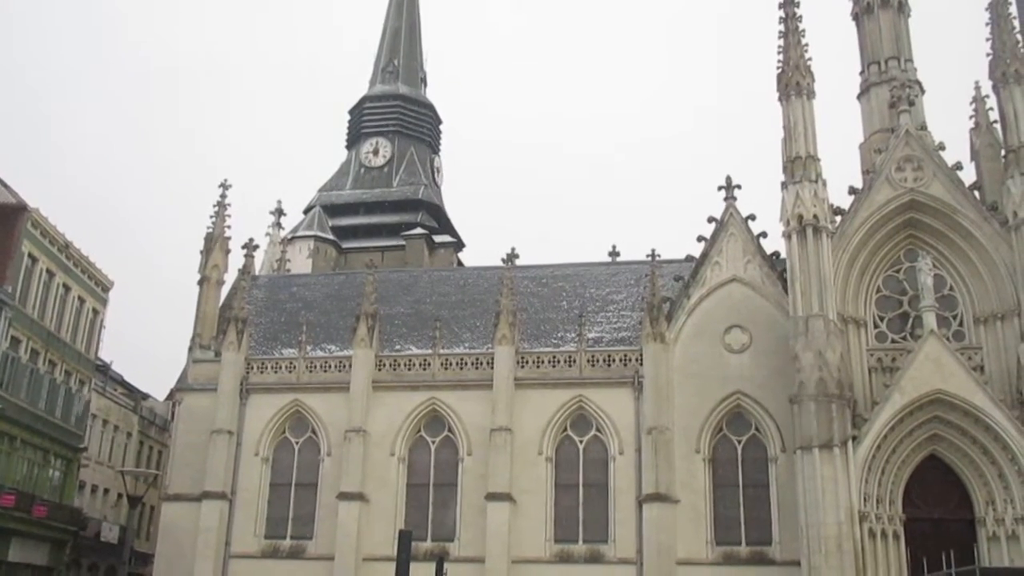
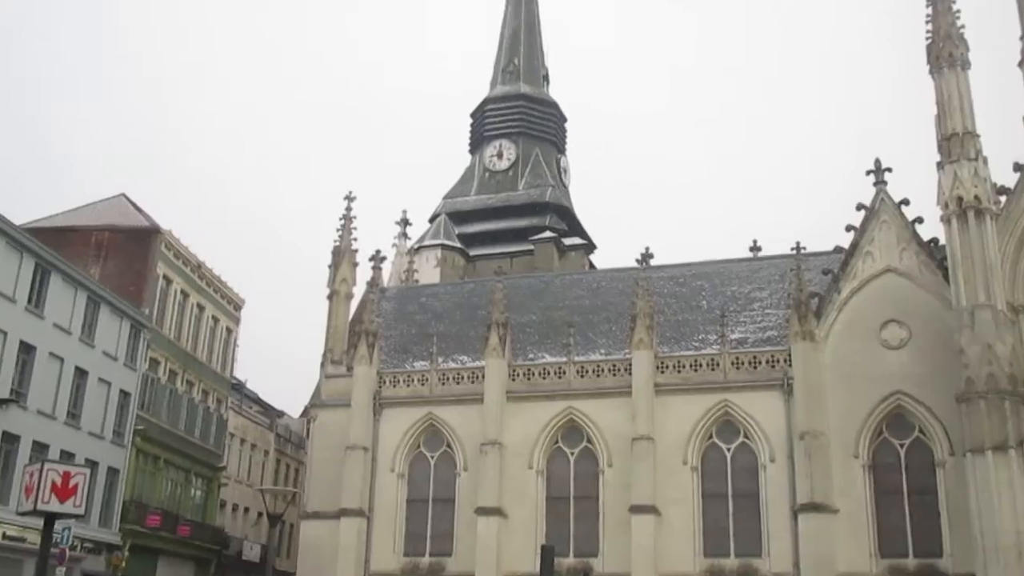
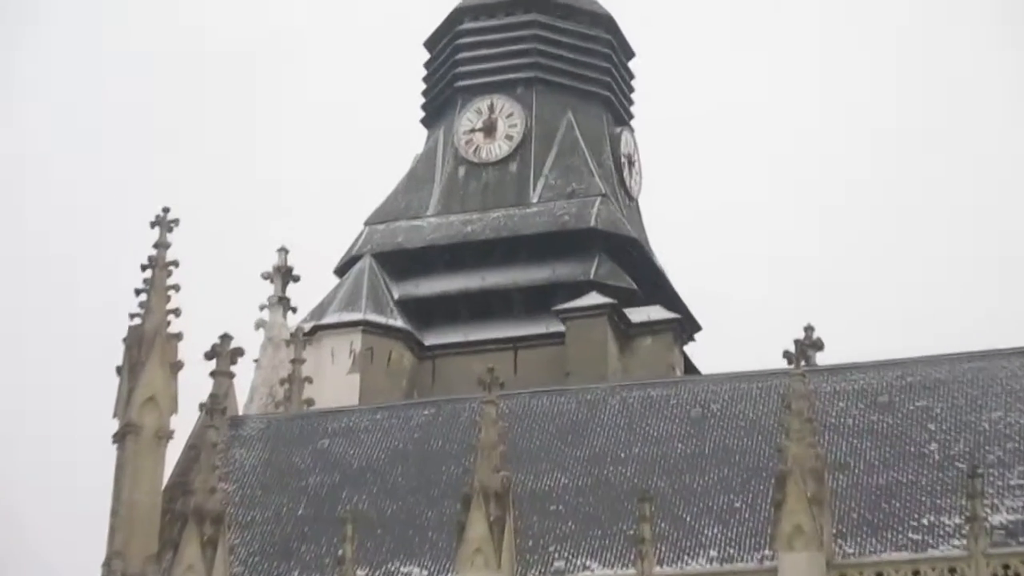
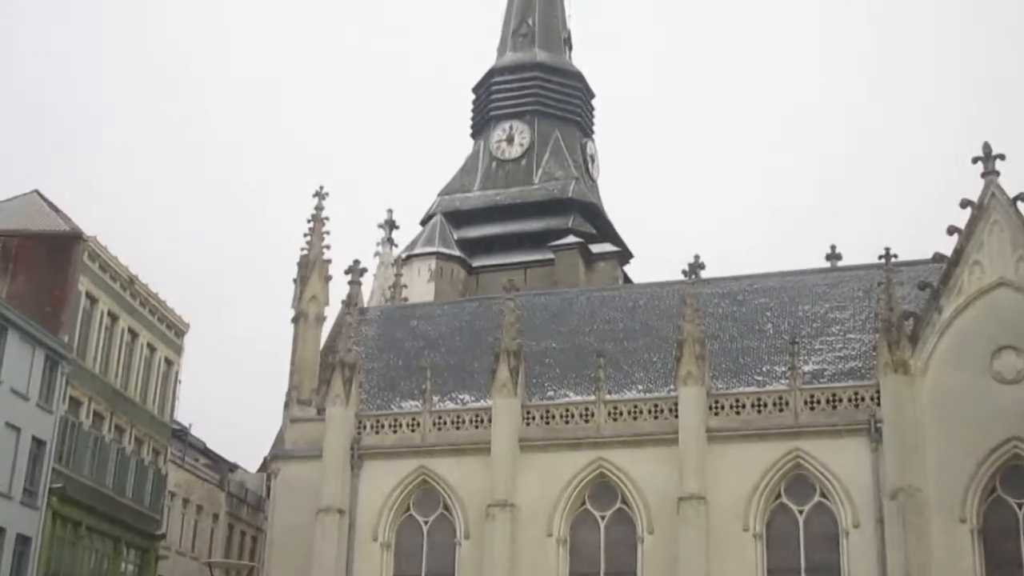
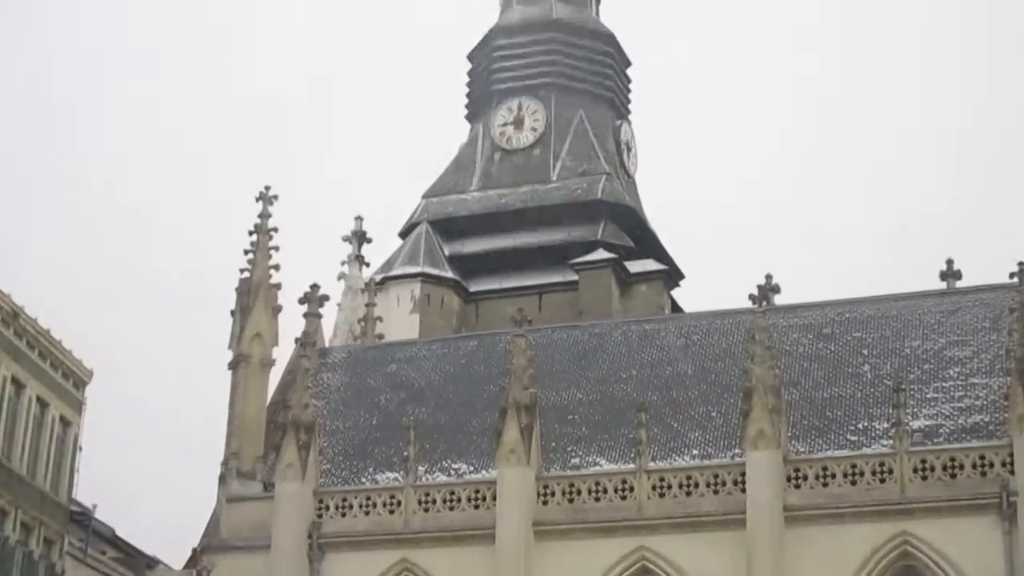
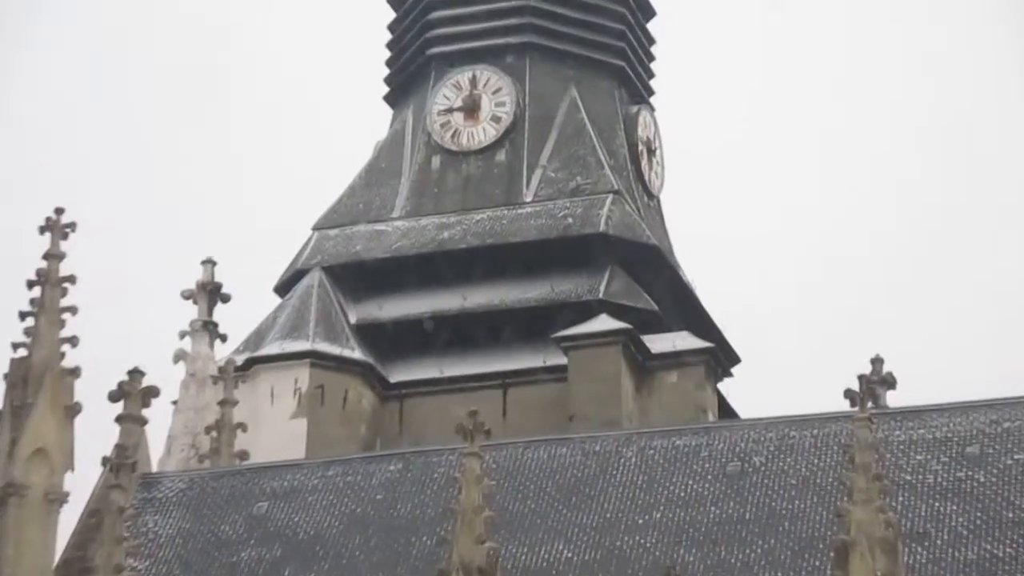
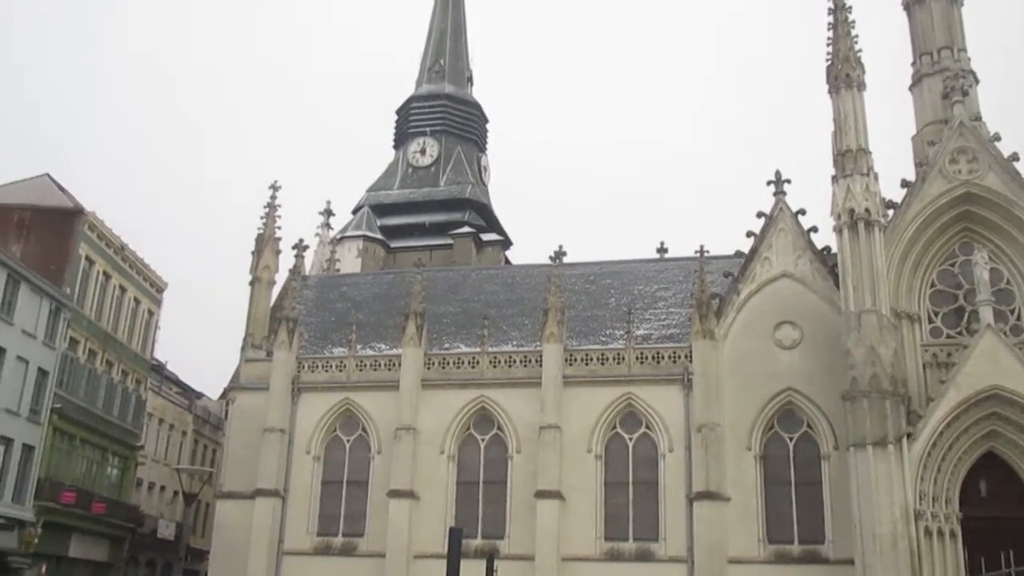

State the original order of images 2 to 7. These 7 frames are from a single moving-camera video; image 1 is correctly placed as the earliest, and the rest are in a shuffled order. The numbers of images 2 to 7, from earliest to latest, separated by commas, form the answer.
7, 2, 4, 5, 3, 6
